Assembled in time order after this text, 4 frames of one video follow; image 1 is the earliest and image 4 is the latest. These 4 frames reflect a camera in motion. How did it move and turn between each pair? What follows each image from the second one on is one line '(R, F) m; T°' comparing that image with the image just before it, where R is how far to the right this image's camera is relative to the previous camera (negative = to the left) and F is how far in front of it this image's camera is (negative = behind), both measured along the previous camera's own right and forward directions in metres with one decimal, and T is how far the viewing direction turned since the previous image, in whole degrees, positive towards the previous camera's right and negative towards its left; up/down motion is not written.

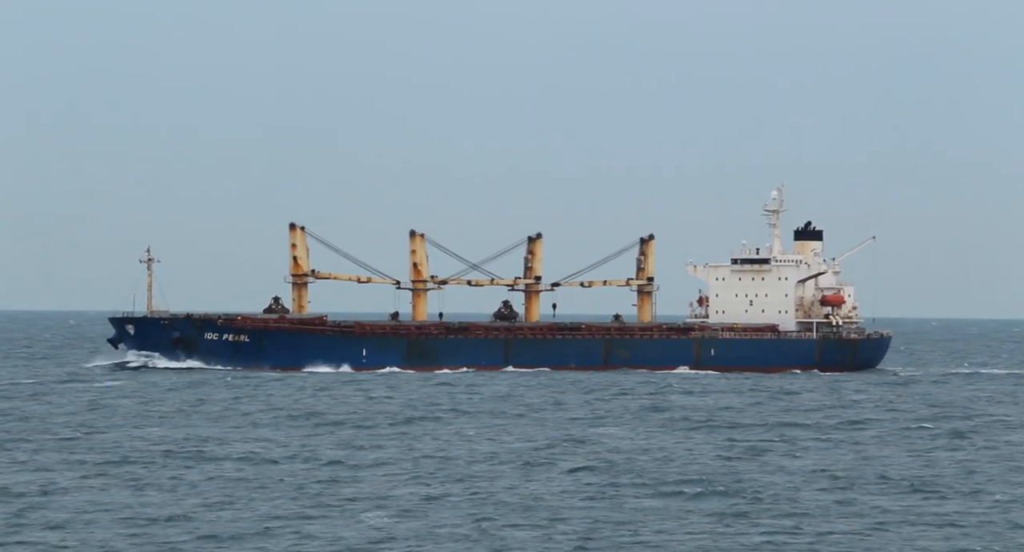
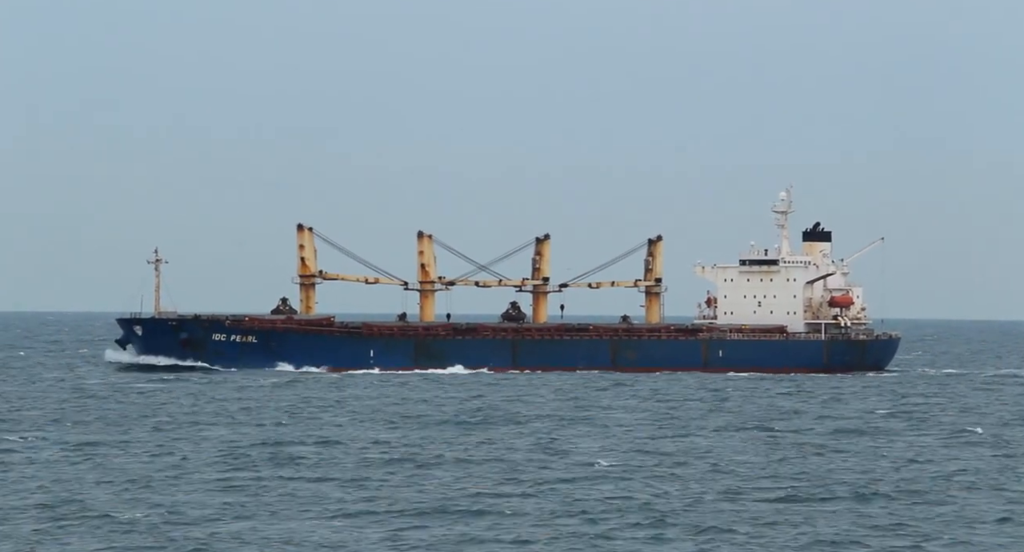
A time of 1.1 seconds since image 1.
(-0.8, +0.8) m; 0°
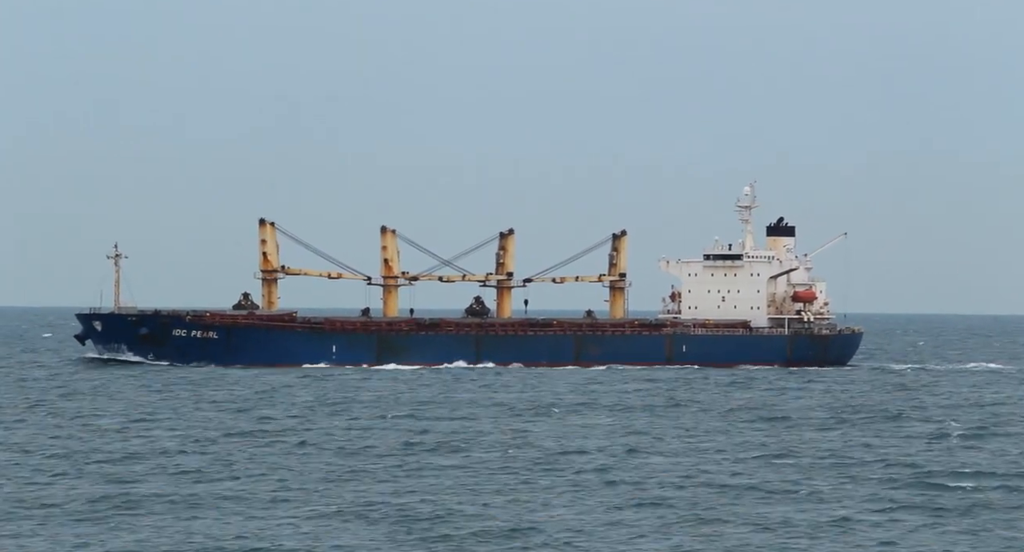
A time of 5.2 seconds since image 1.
(+0.5, +0.3) m; +1°
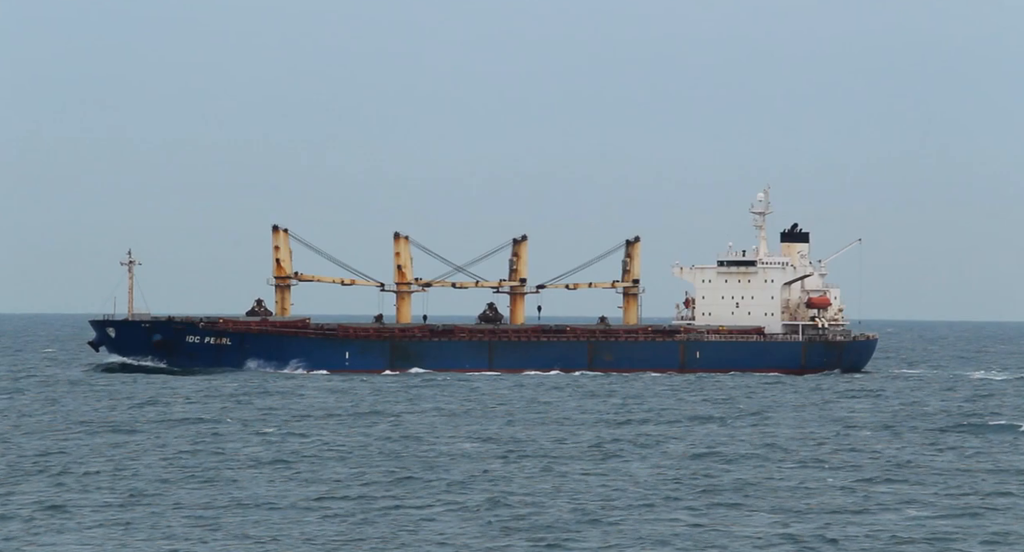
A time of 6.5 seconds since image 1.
(-0.2, +0.3) m; 0°
